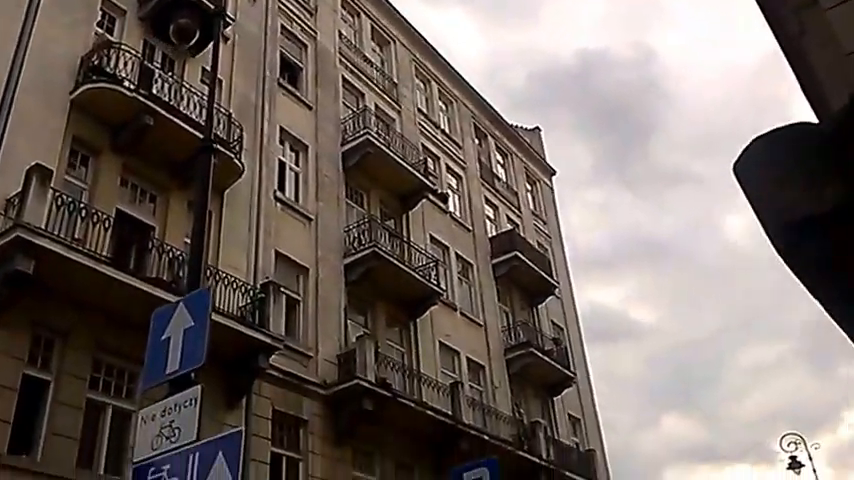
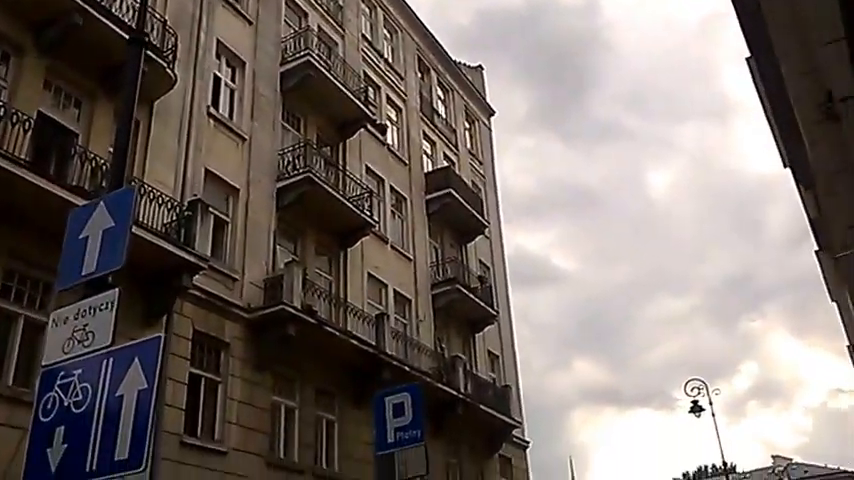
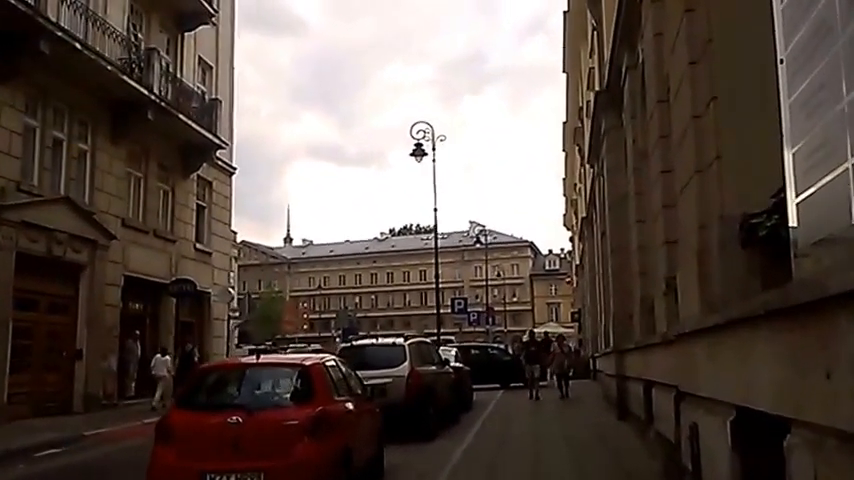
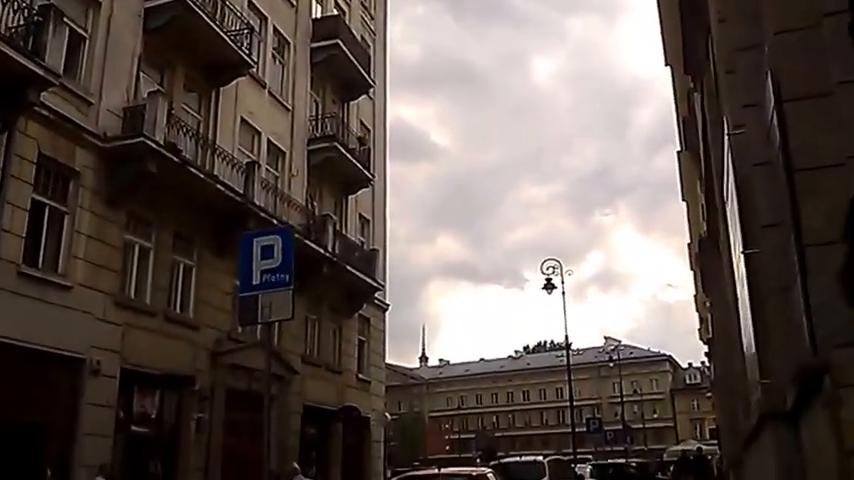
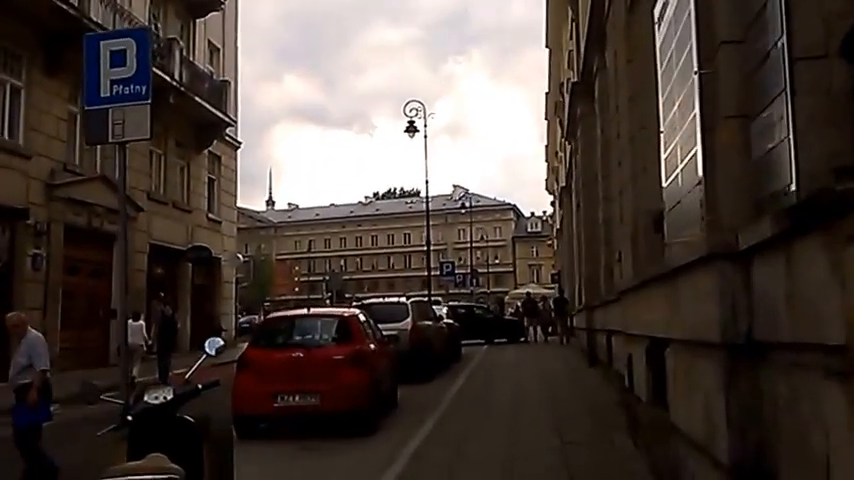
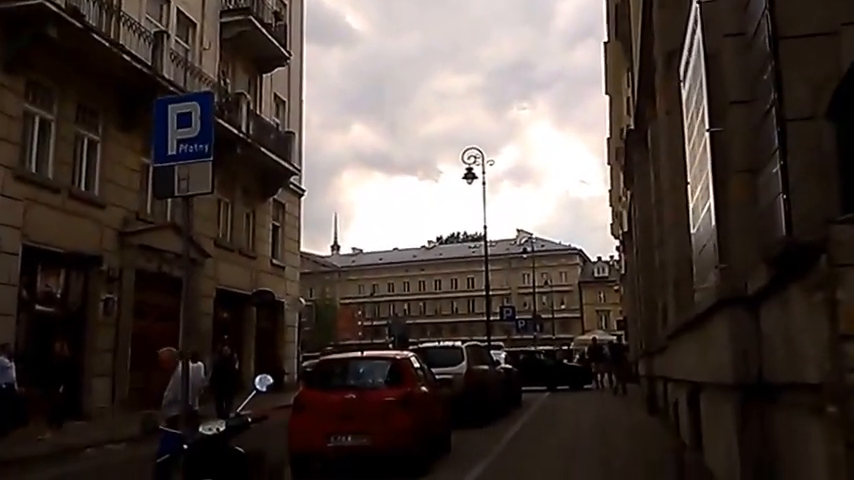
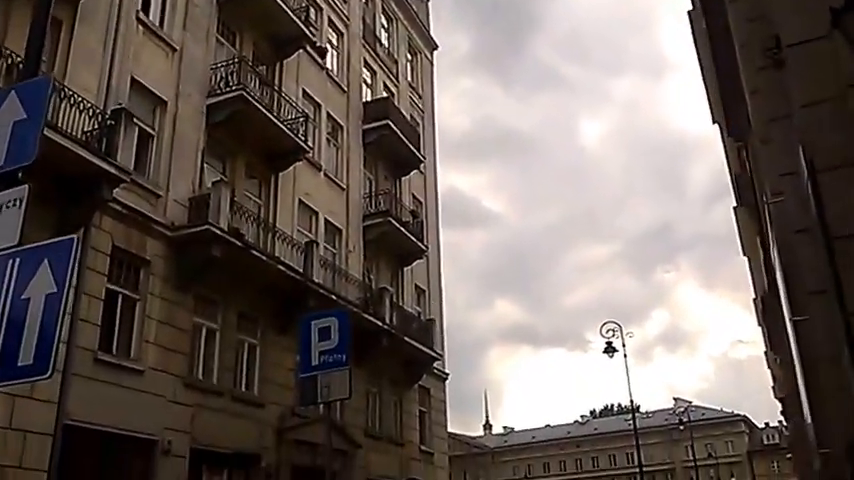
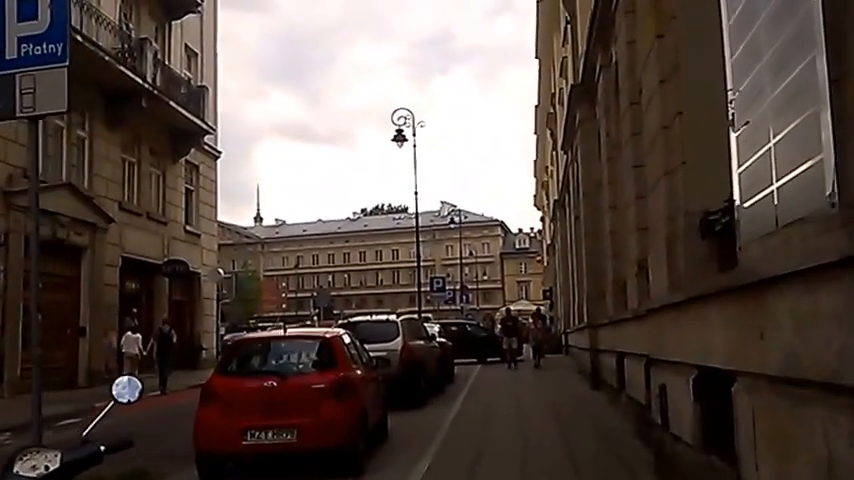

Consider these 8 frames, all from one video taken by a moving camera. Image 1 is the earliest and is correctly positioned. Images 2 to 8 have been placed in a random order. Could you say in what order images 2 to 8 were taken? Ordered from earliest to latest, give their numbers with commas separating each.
2, 7, 4, 6, 5, 8, 3
